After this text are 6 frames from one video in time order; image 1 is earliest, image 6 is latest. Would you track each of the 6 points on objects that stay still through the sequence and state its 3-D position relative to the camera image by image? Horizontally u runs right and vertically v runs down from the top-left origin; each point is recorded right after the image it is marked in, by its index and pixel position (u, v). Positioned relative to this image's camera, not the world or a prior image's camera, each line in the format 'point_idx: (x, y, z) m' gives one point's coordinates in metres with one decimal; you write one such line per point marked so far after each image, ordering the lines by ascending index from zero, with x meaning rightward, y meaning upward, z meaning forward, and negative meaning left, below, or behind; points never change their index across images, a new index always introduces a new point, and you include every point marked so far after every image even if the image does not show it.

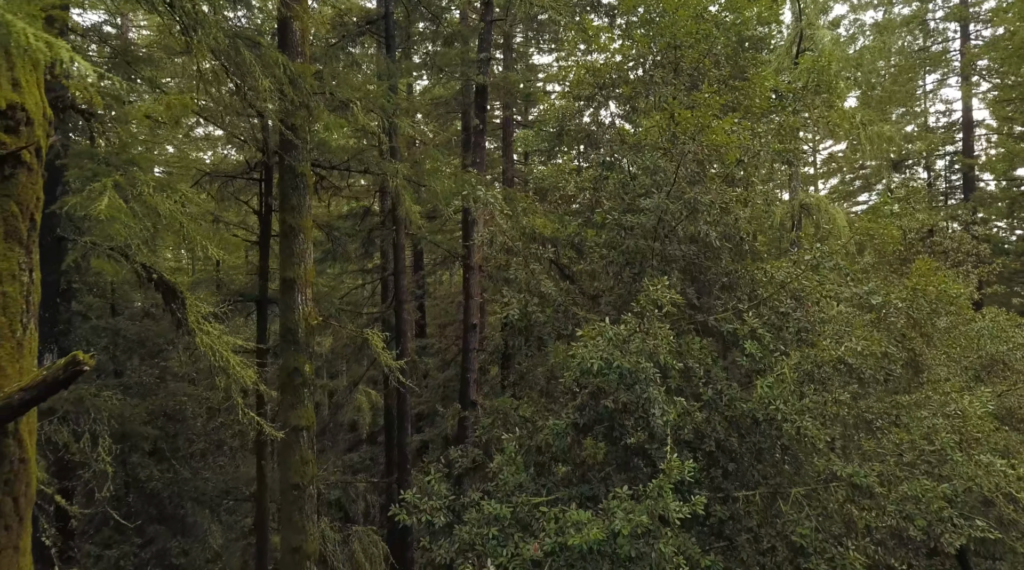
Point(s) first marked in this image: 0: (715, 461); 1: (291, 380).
0: (+2.0, -1.7, +10.1) m
1: (-2.4, -1.1, +11.3) m
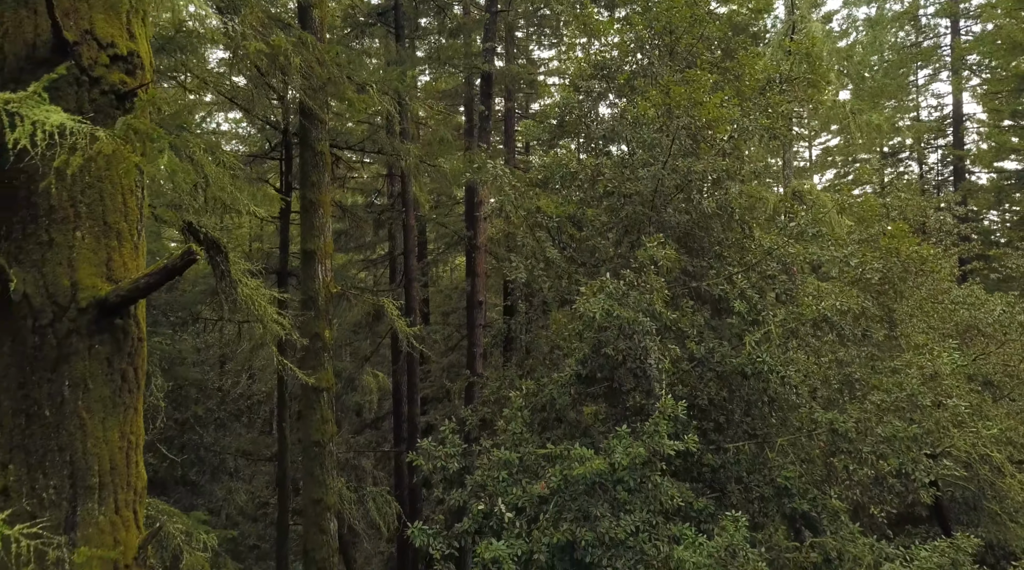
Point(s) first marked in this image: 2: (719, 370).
0: (+2.0, -1.4, +10.9) m
1: (-2.3, -0.7, +12.2) m
2: (+2.1, -0.9, +10.7) m
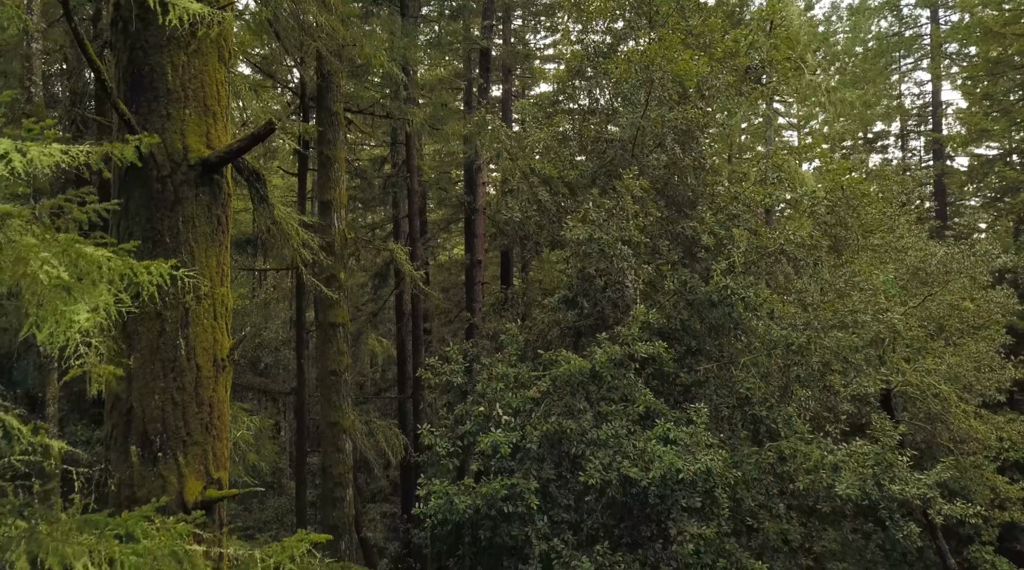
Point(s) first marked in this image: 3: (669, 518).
0: (+2.0, -0.7, +12.4) m
1: (-2.4, 0.0, +13.6) m
2: (+2.1, -0.2, +12.1) m
3: (+1.6, -2.4, +10.9) m
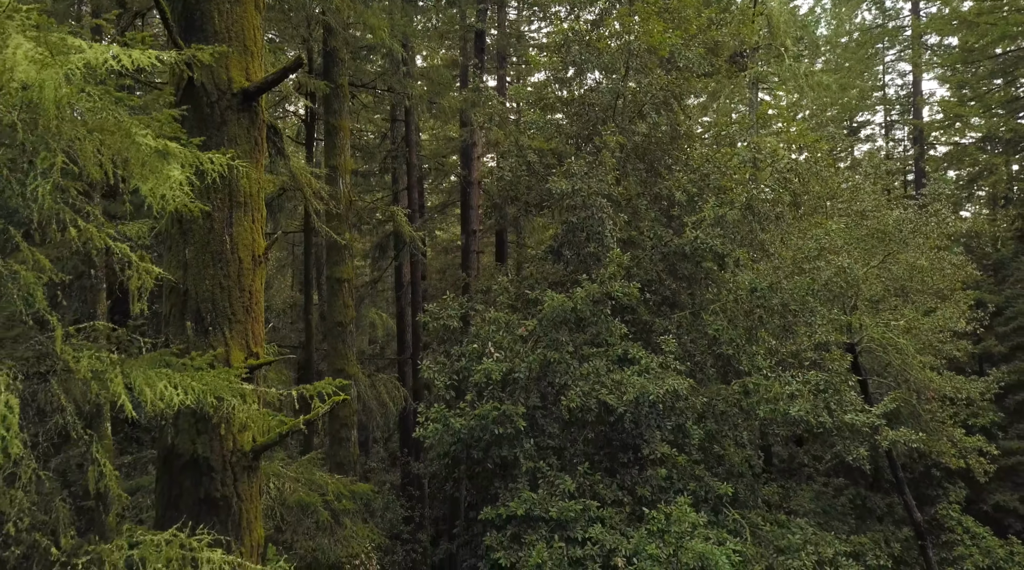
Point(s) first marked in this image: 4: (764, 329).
0: (+1.9, -0.1, +13.6) m
1: (-2.5, +0.6, +14.8) m
2: (+2.0, +0.4, +13.4) m
3: (+1.5, -1.8, +12.1) m
4: (+3.2, -0.6, +13.3) m
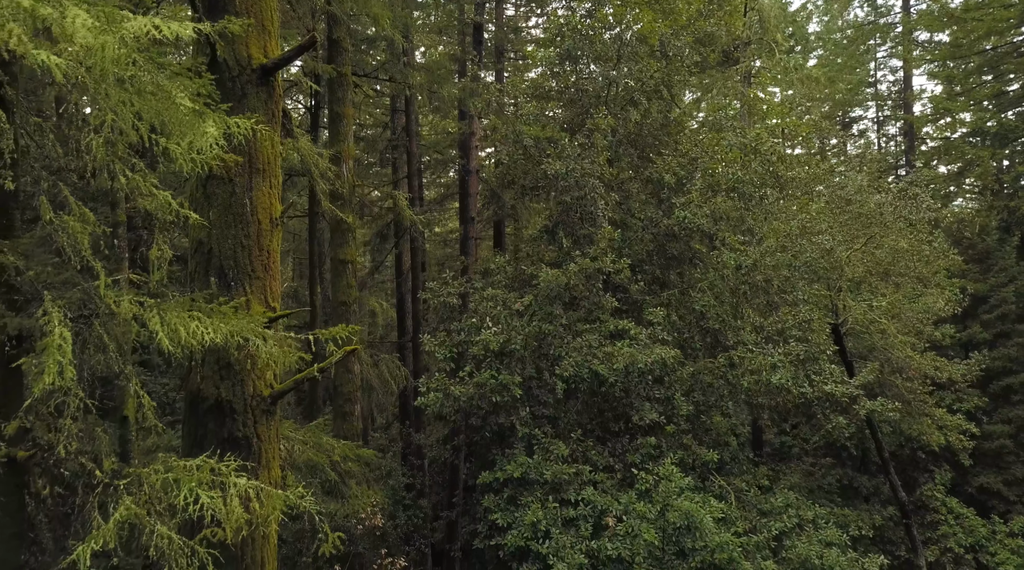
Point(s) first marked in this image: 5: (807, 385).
0: (+1.8, +0.2, +14.3) m
1: (-2.6, +0.9, +15.5) m
2: (+1.9, +0.7, +14.0) m
3: (+1.5, -1.5, +12.7) m
4: (+3.2, -0.3, +14.0) m
5: (+3.7, -1.2, +13.0) m
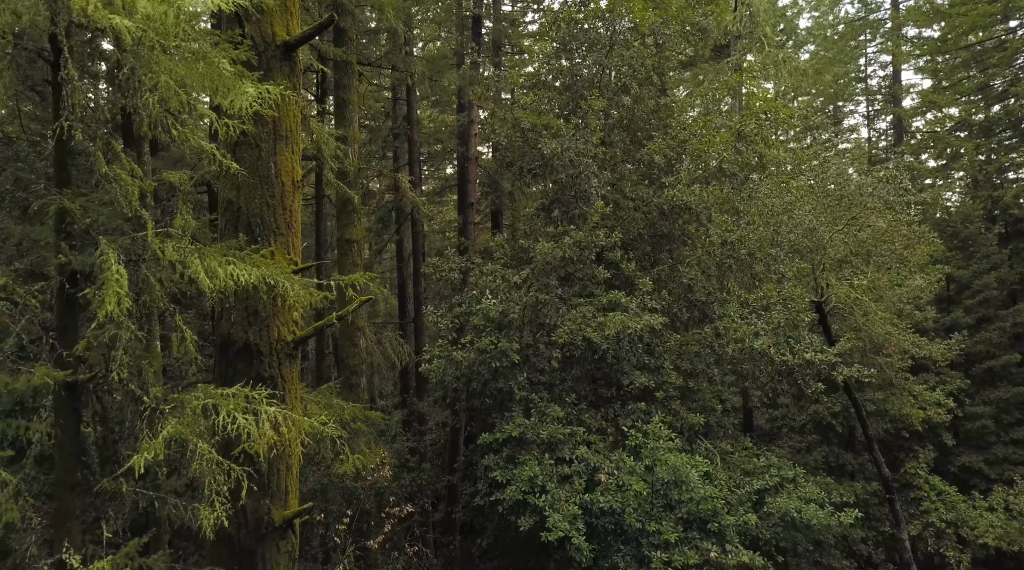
0: (+1.8, +0.6, +15.0) m
1: (-2.6, +1.3, +16.2) m
2: (+1.9, +1.1, +14.8) m
3: (+1.4, -1.2, +13.5) m
4: (+3.1, +0.1, +14.7) m
5: (+3.6, -0.9, +13.7) m
